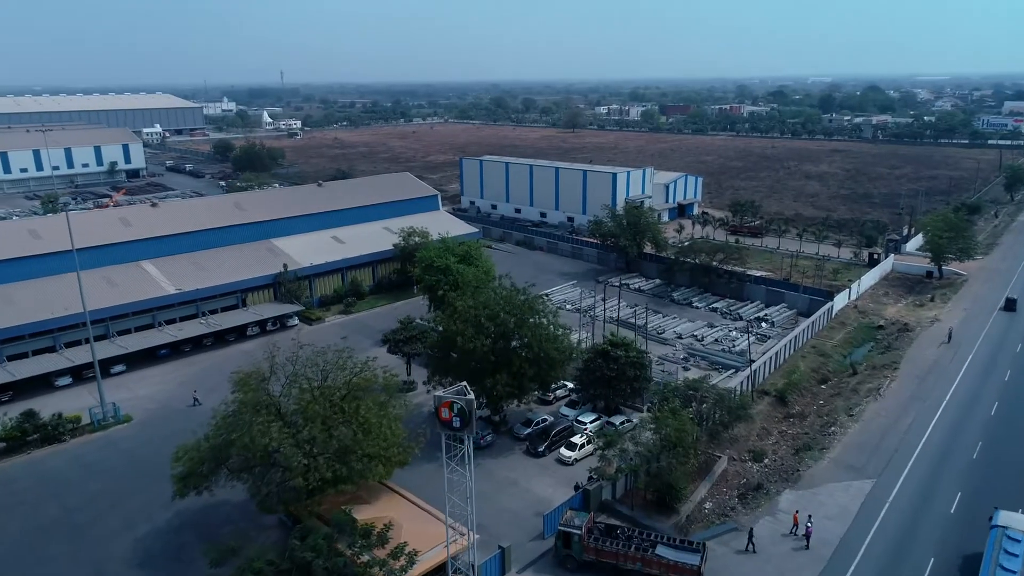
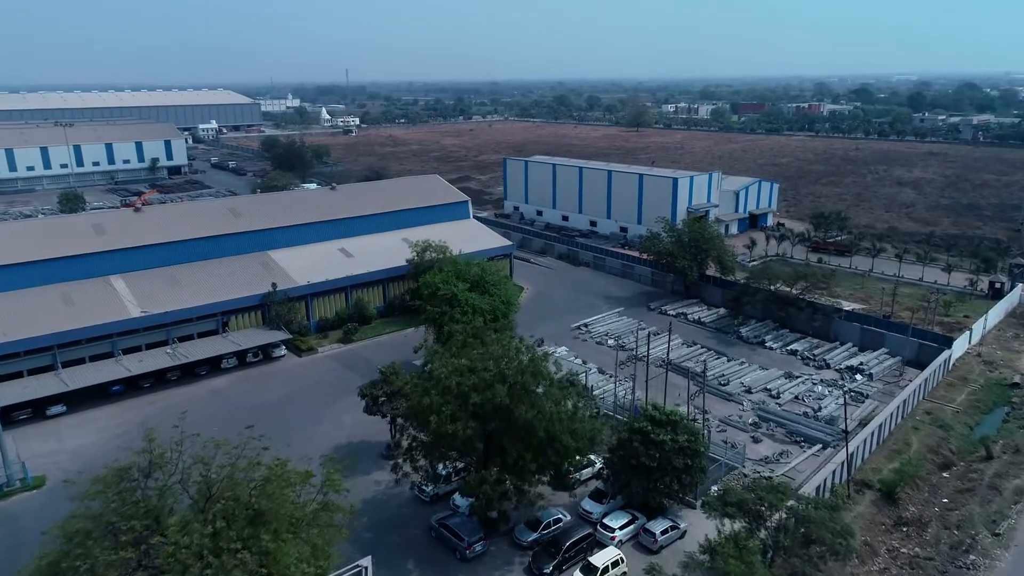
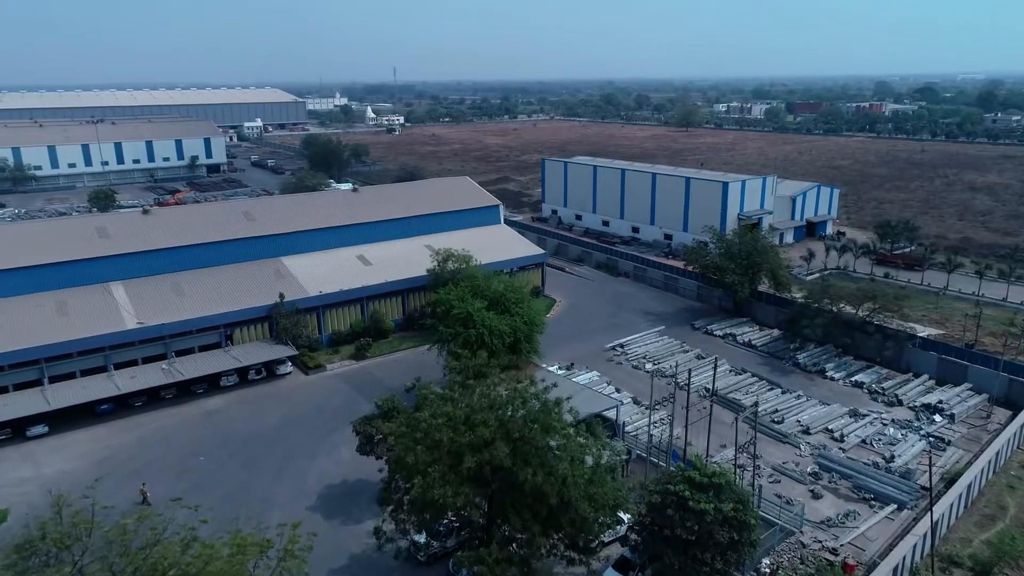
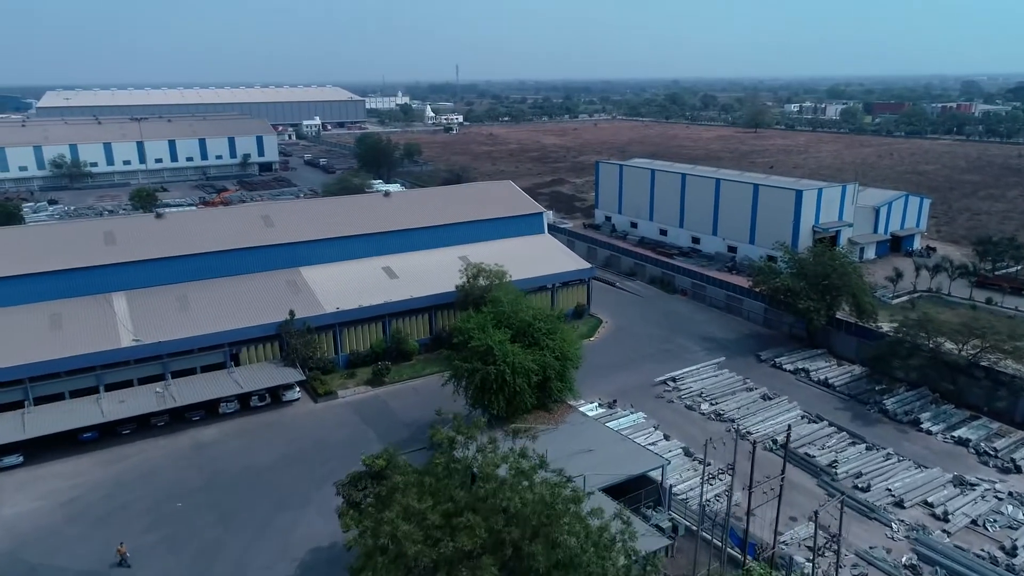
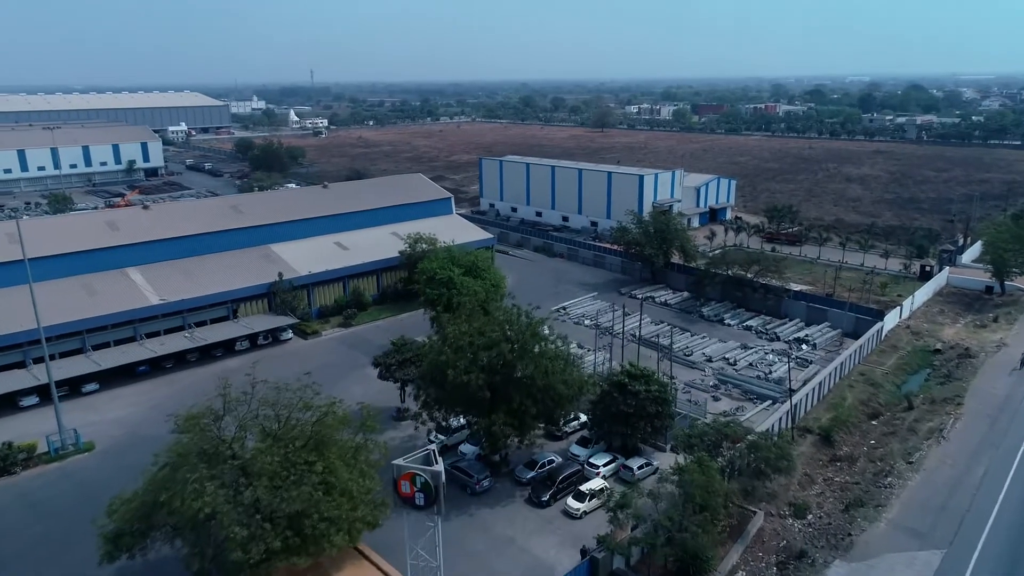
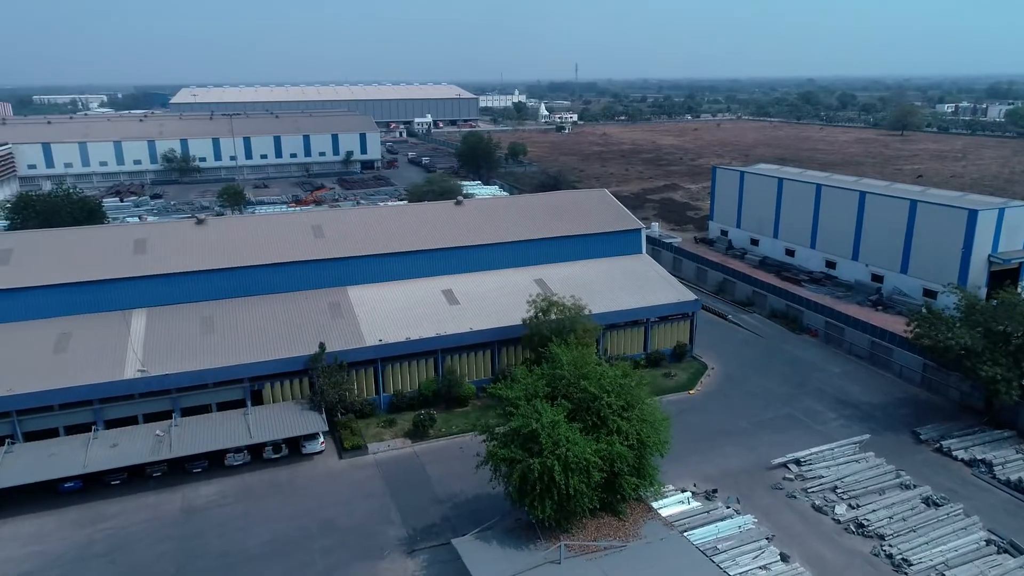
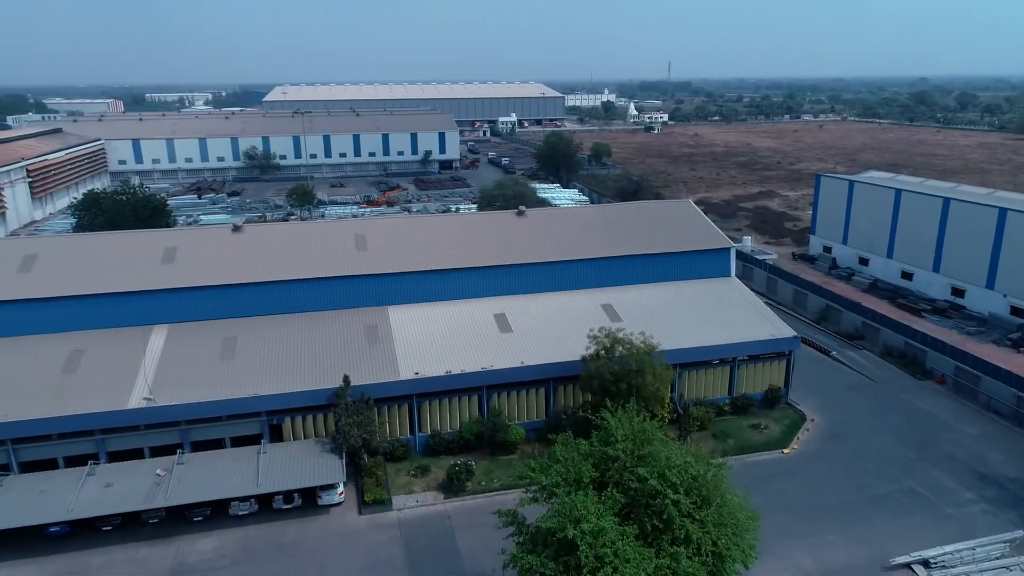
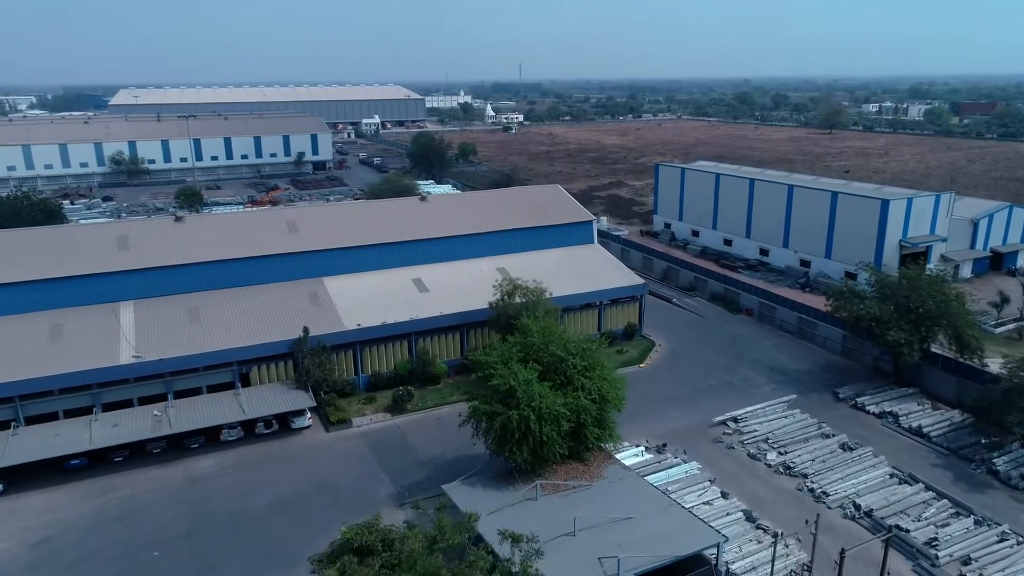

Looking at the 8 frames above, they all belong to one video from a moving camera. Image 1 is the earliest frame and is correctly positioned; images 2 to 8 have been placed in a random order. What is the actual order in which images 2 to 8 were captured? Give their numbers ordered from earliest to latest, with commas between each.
5, 2, 3, 4, 8, 6, 7
